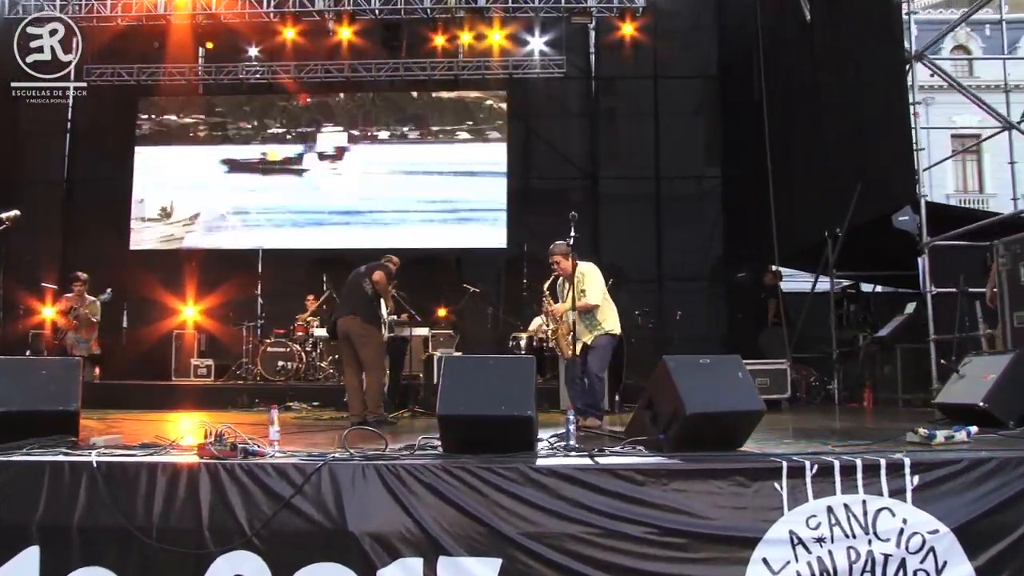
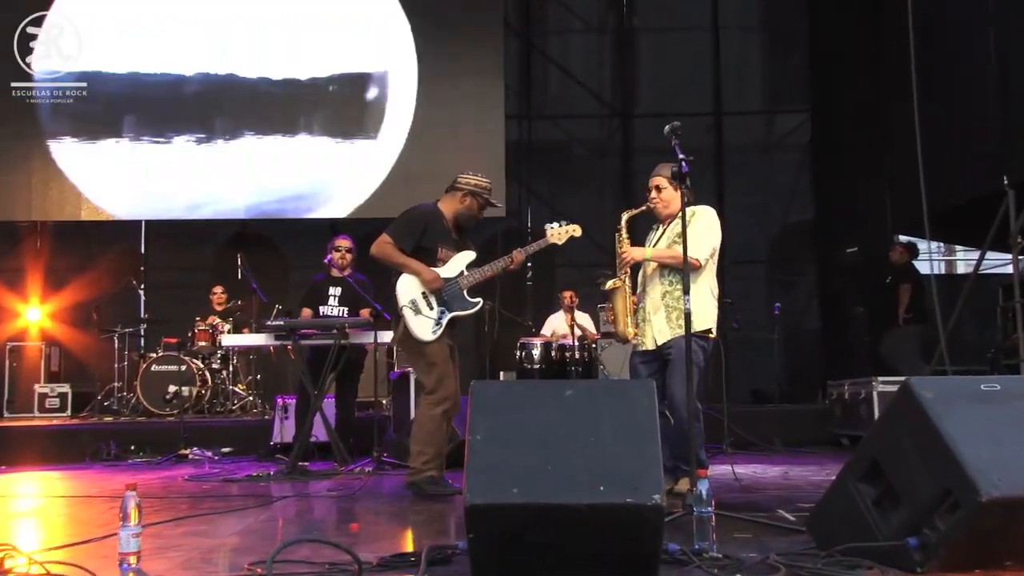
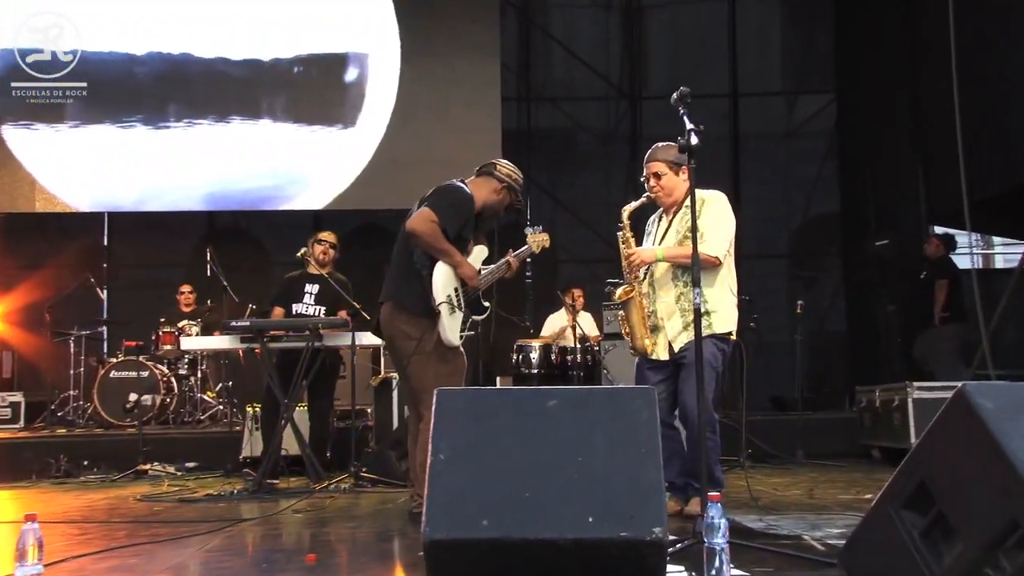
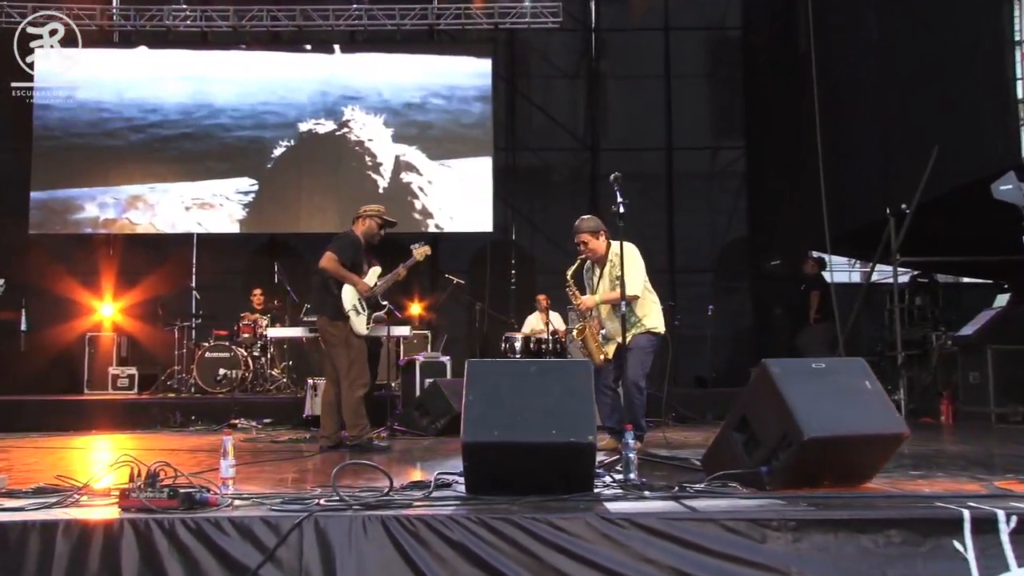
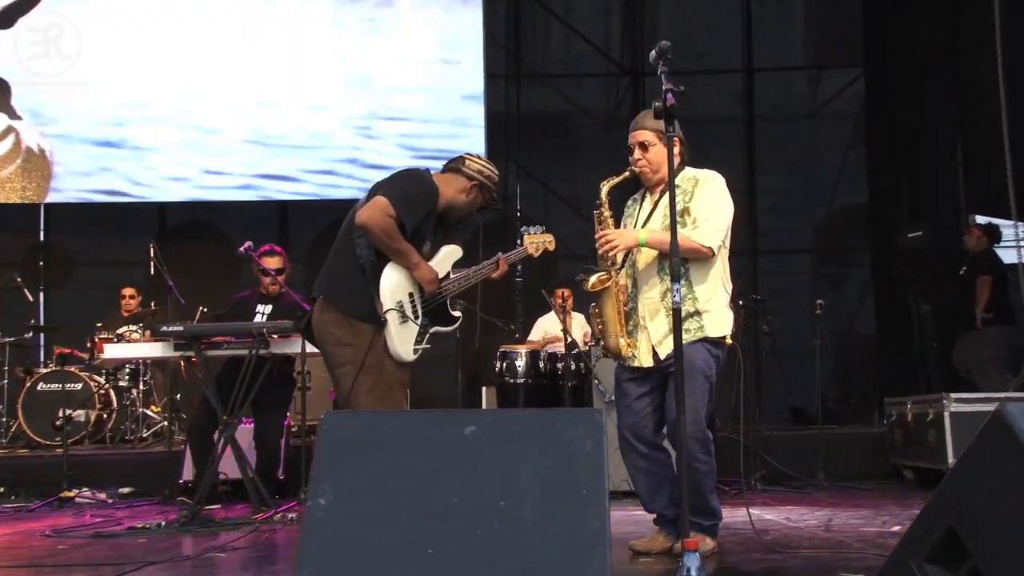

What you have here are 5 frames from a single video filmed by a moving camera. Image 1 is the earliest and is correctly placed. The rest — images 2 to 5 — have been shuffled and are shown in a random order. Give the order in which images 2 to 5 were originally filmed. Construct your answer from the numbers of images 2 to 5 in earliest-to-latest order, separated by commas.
4, 2, 3, 5
